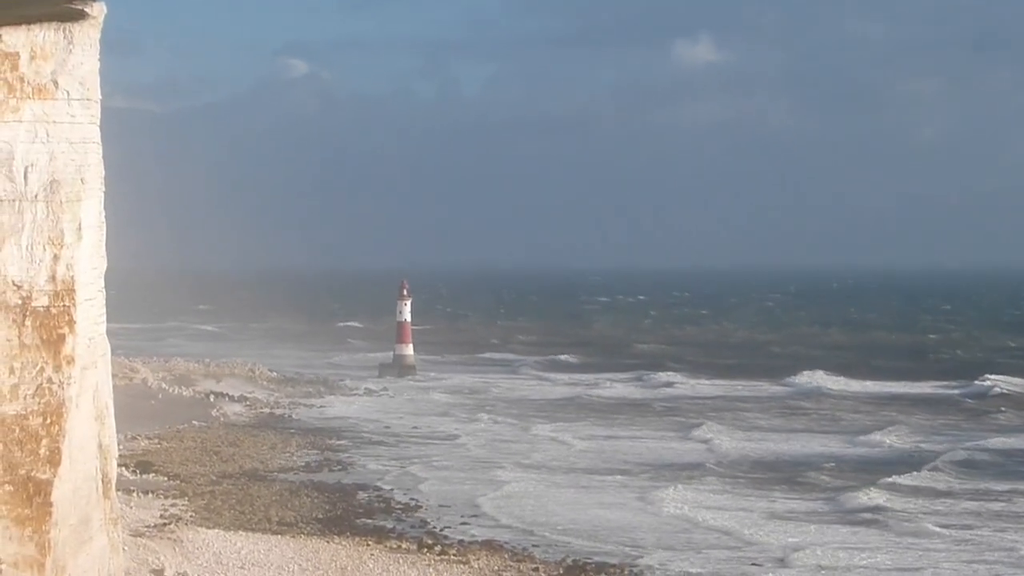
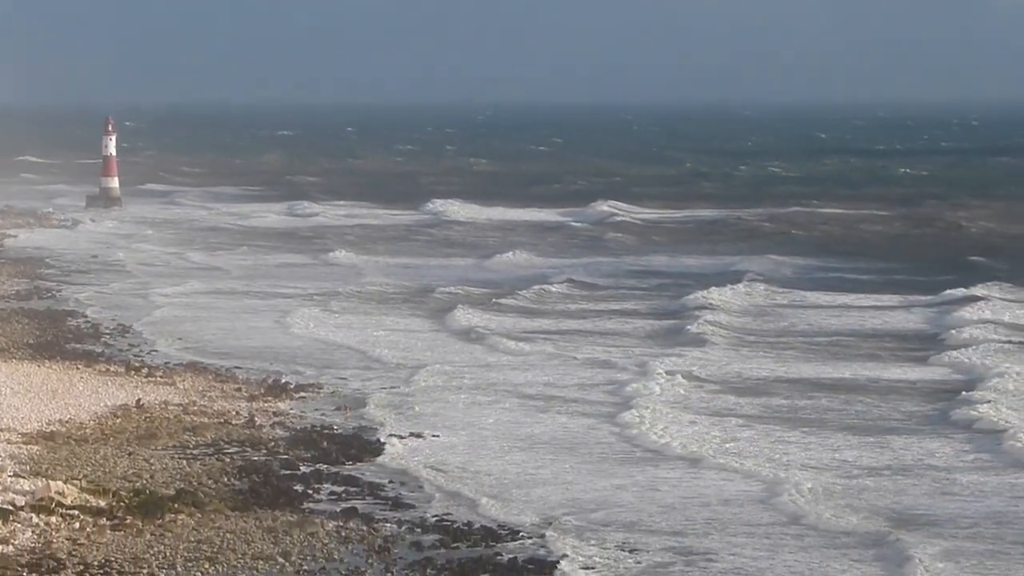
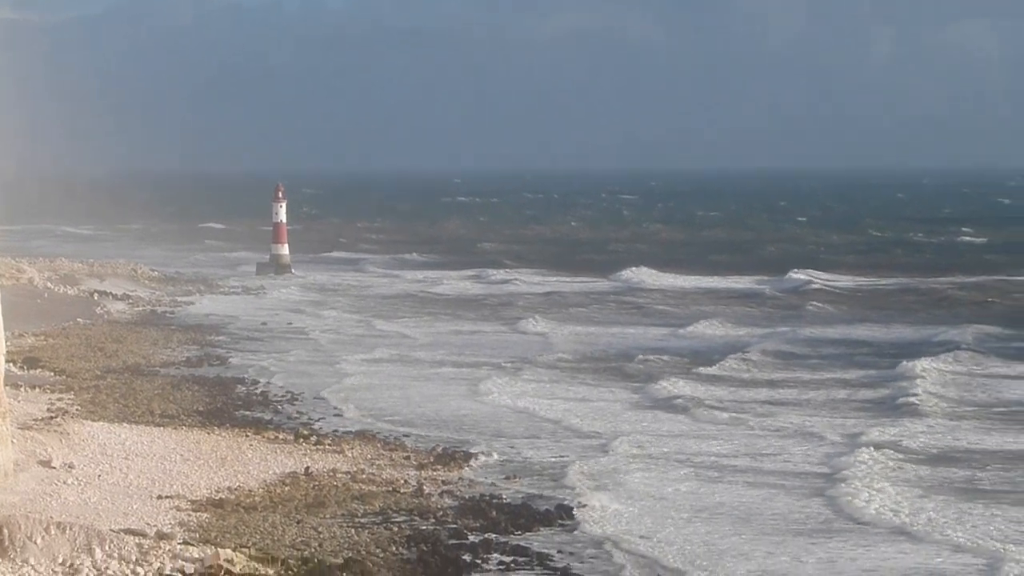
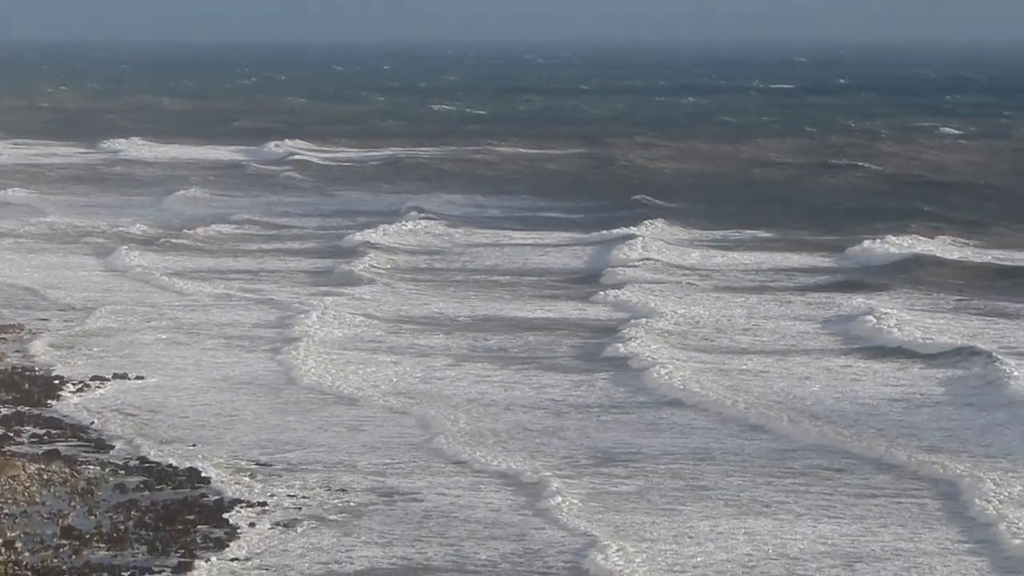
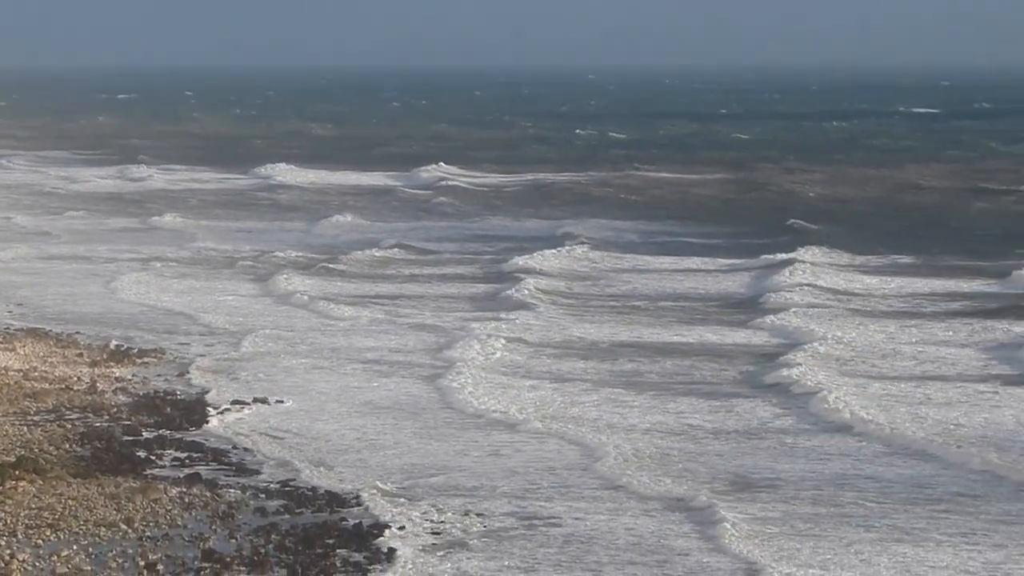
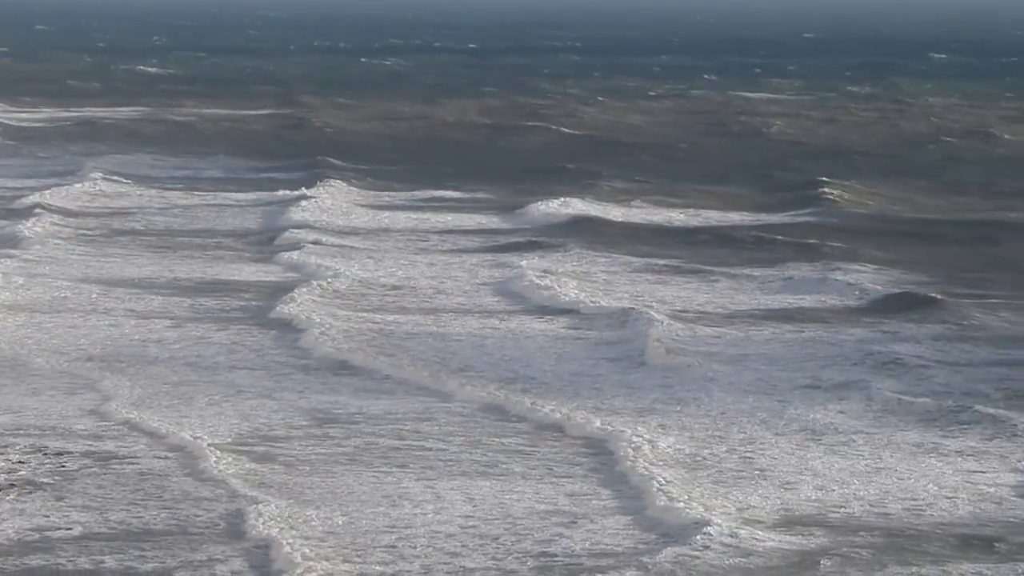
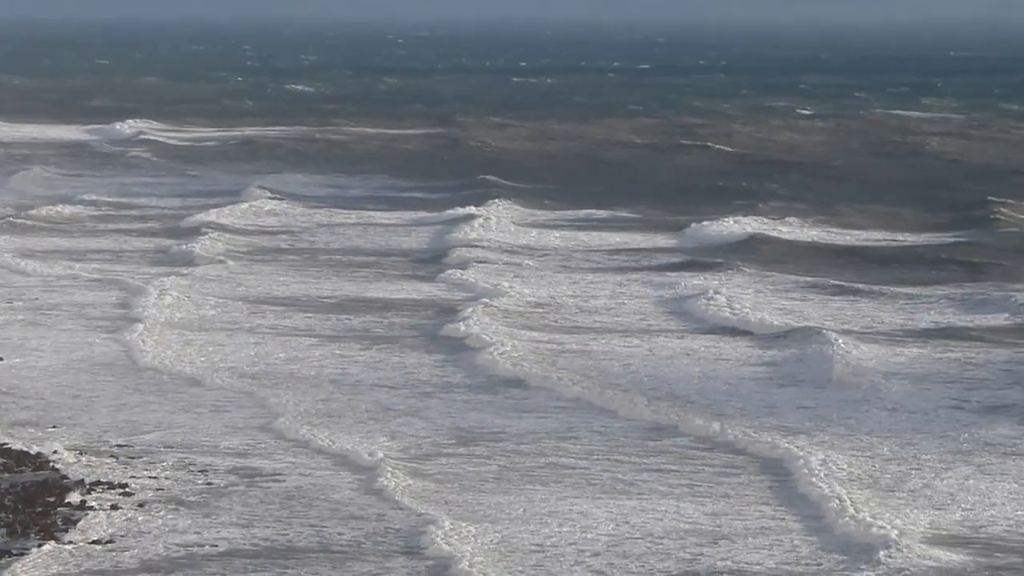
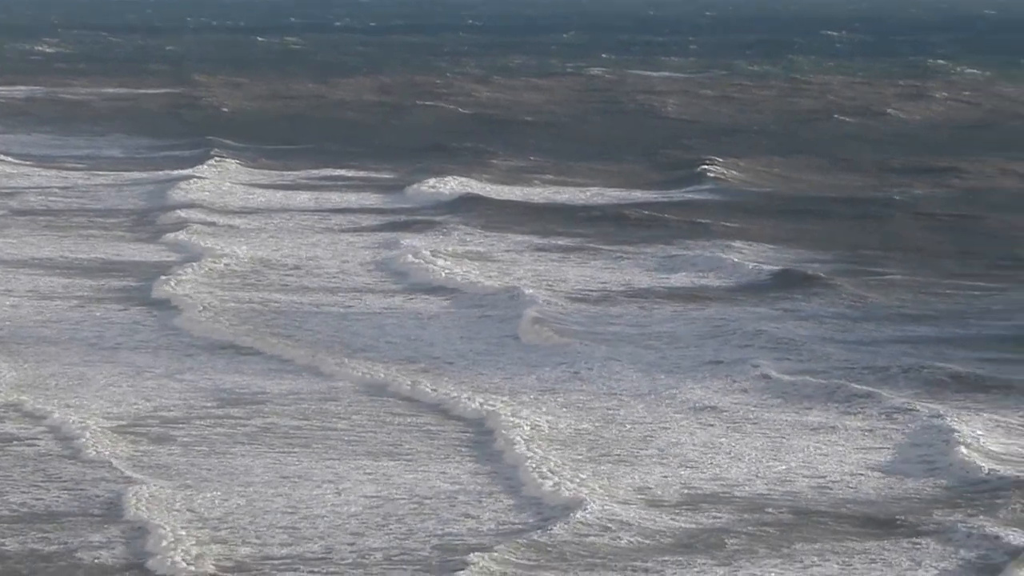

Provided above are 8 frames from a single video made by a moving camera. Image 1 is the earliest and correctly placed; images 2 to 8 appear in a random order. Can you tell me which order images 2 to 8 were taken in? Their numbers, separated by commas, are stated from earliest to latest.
3, 2, 5, 4, 7, 6, 8
